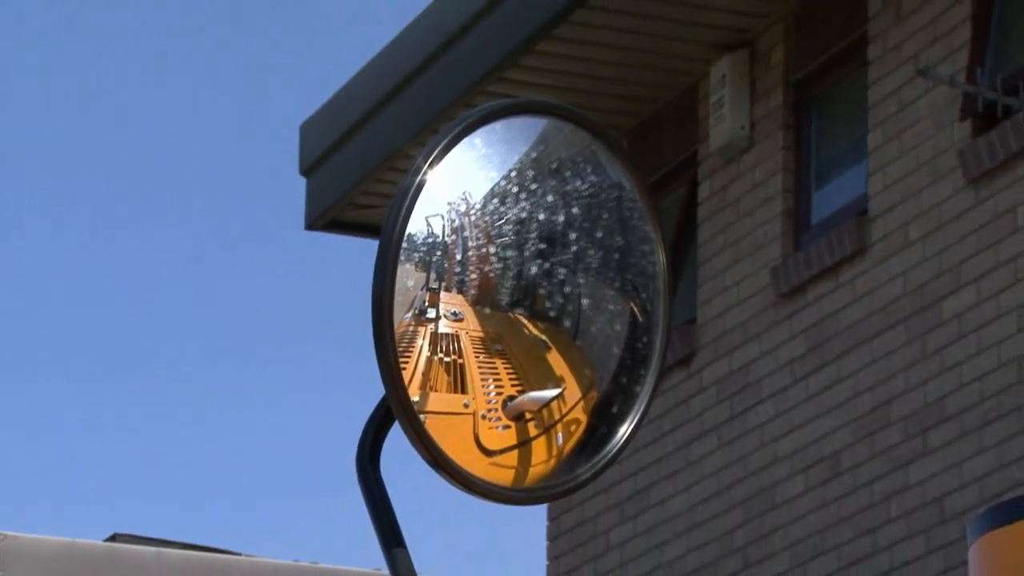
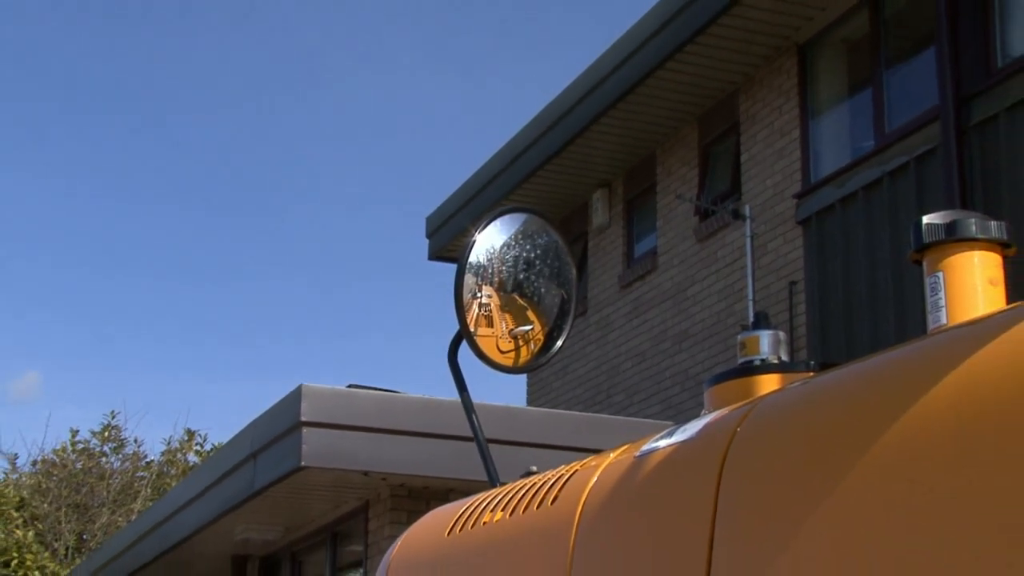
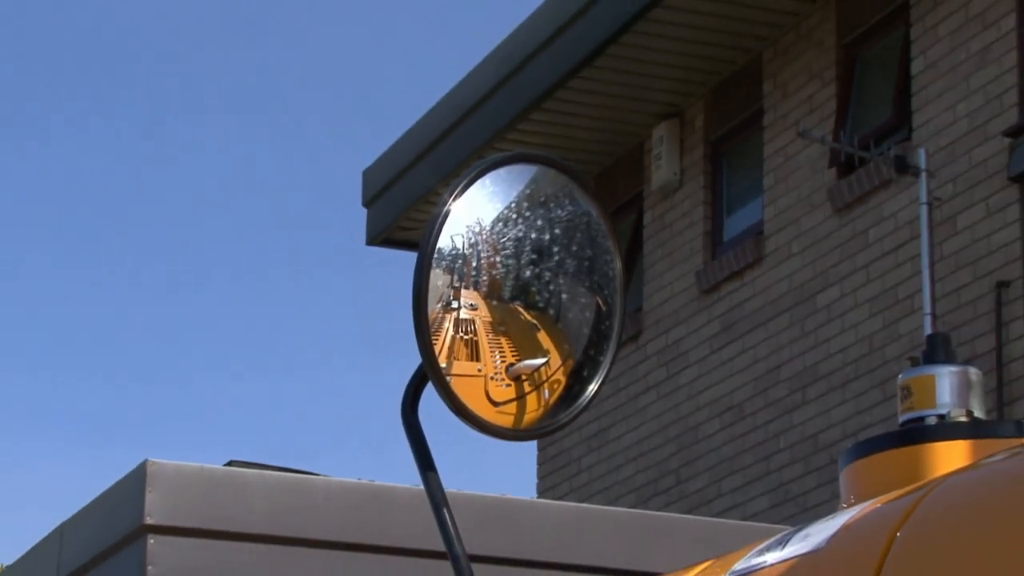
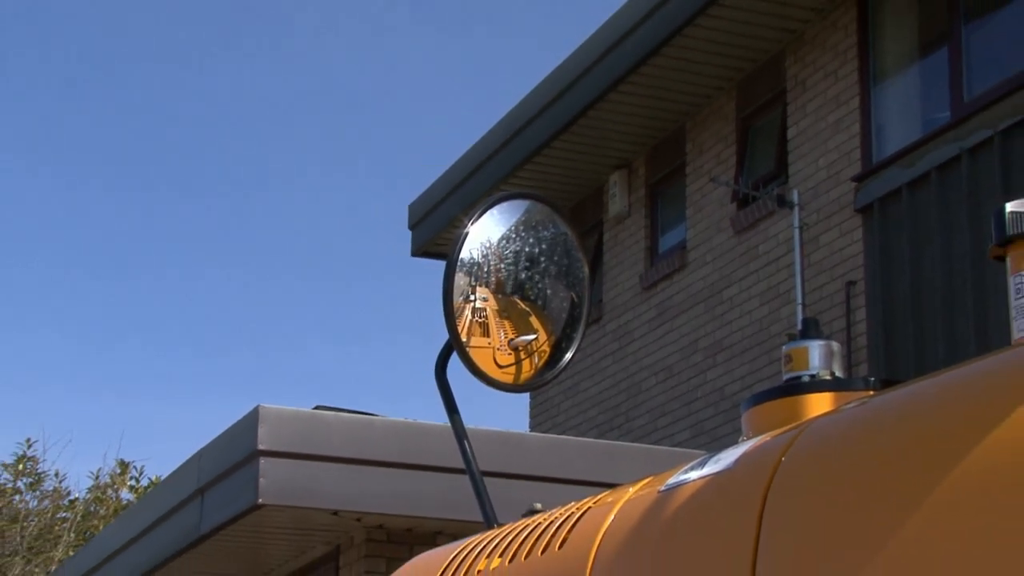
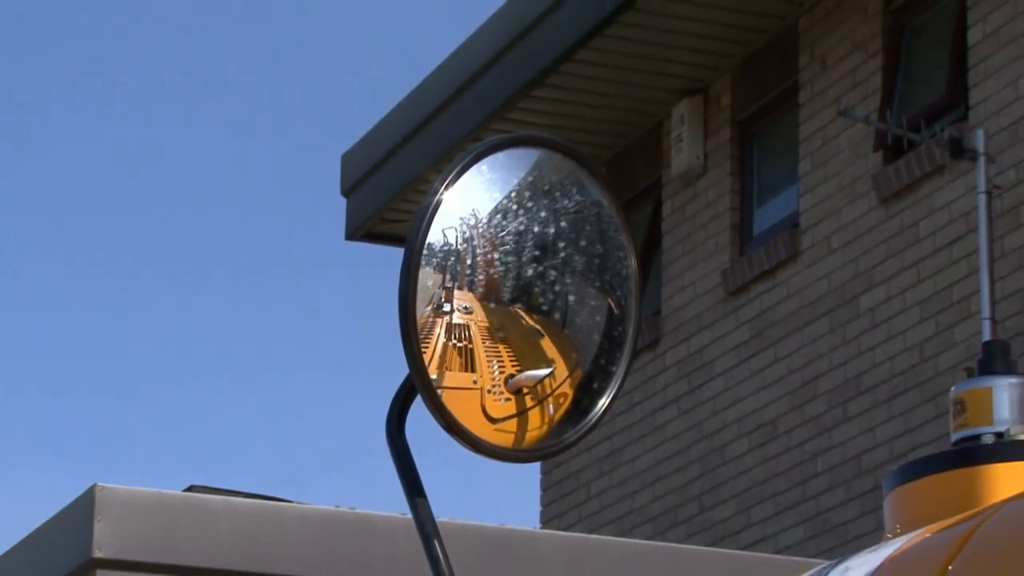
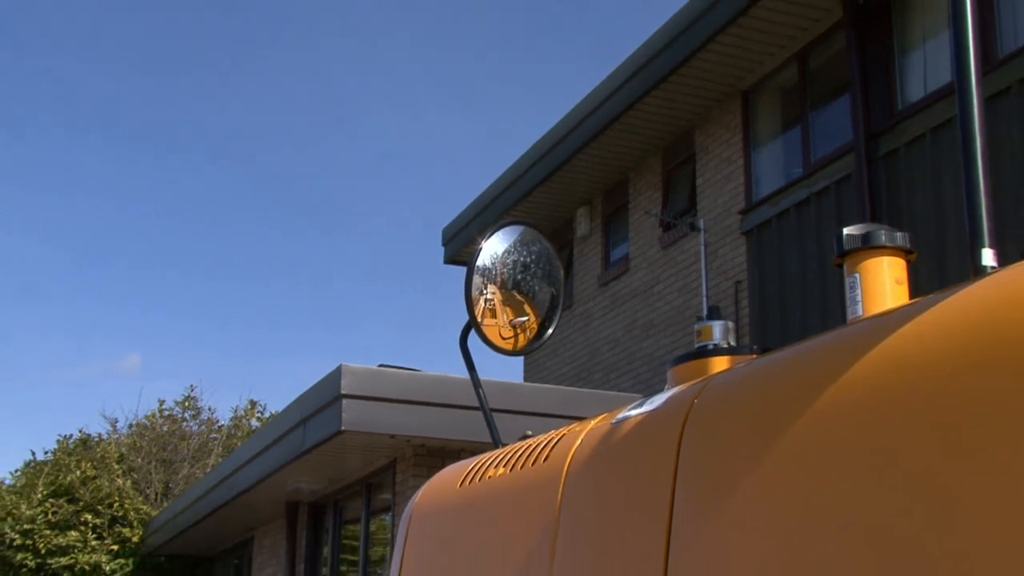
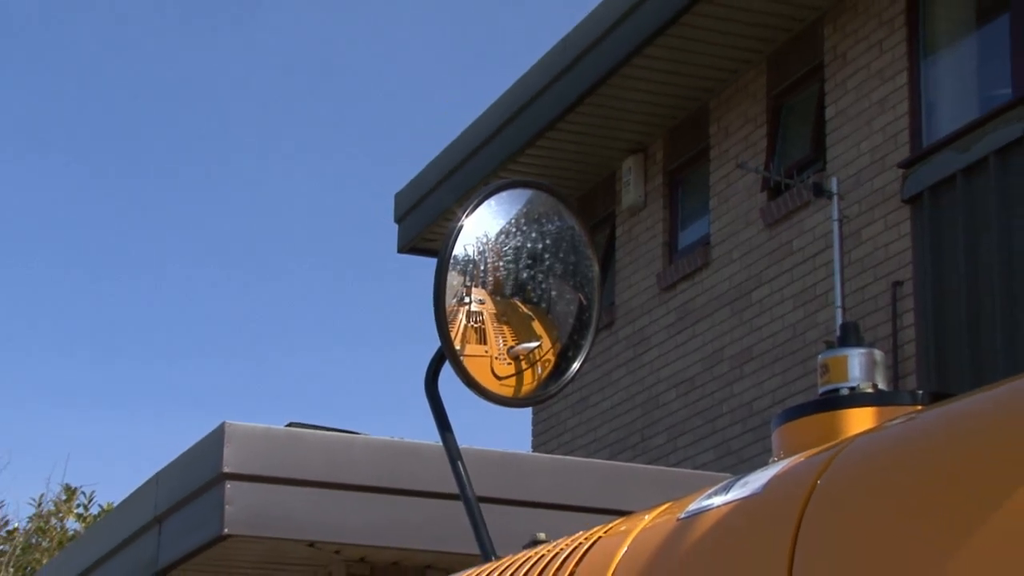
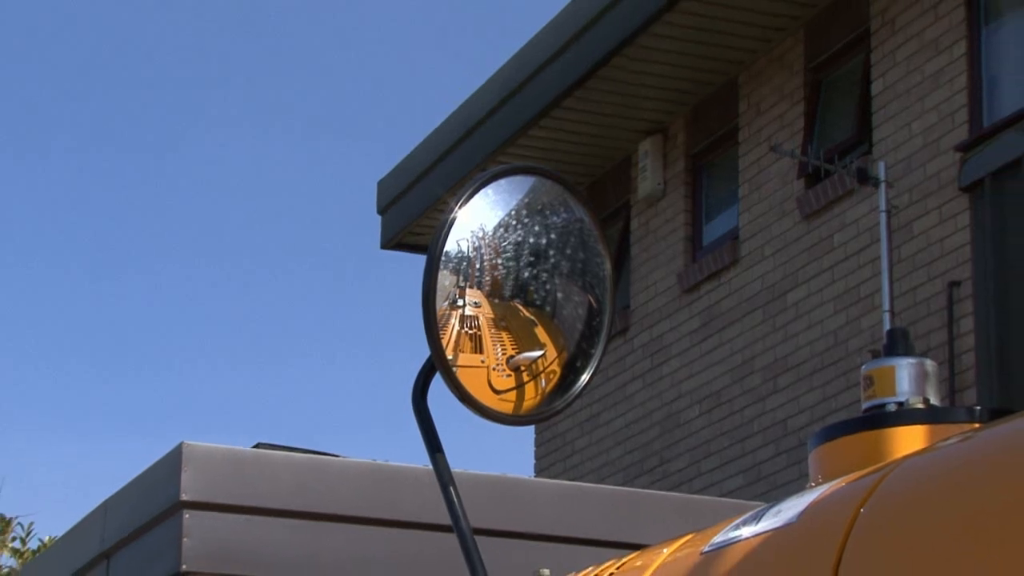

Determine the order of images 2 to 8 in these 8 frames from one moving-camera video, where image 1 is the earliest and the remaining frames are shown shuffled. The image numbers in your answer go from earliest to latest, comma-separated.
5, 3, 8, 7, 4, 2, 6
